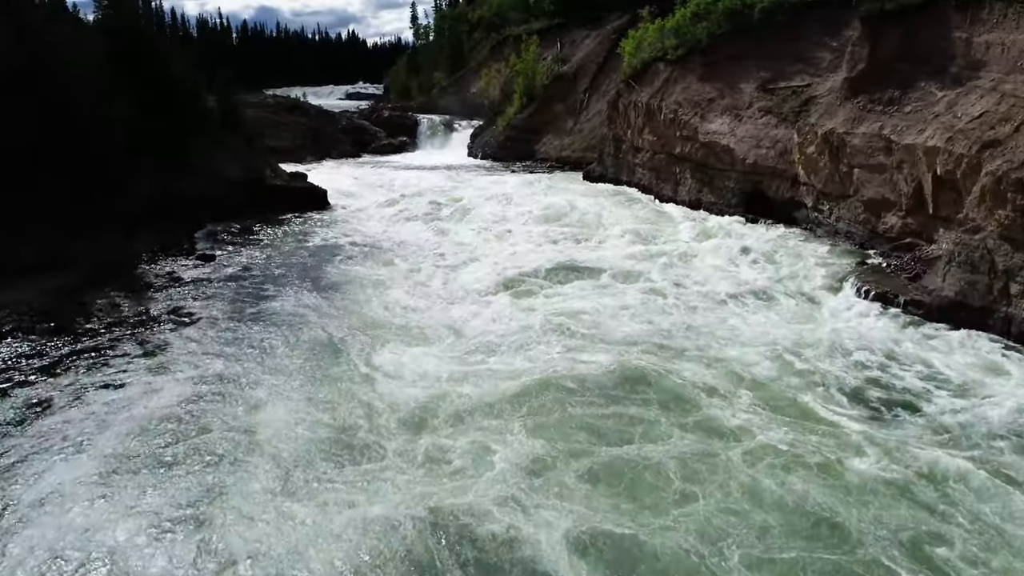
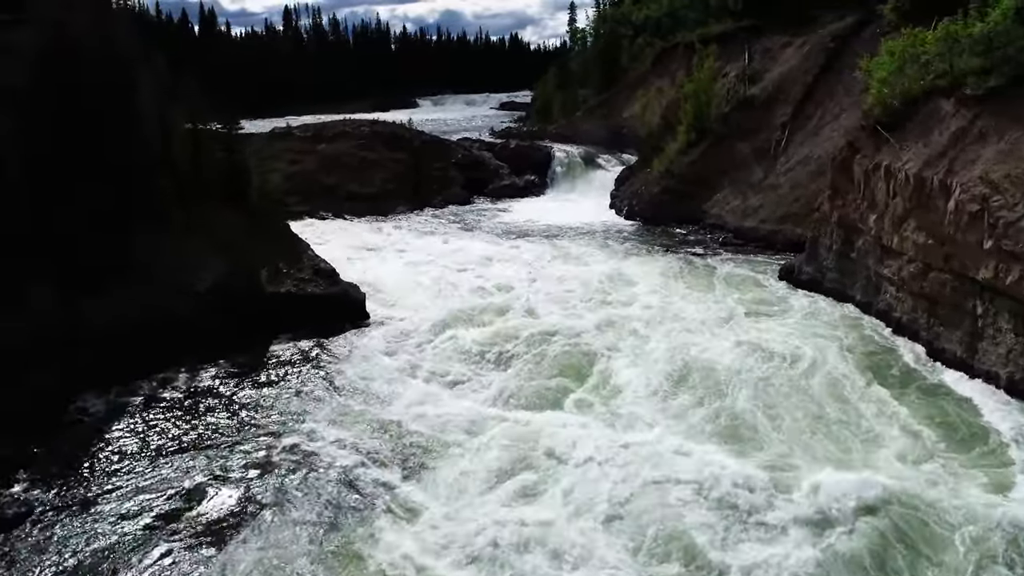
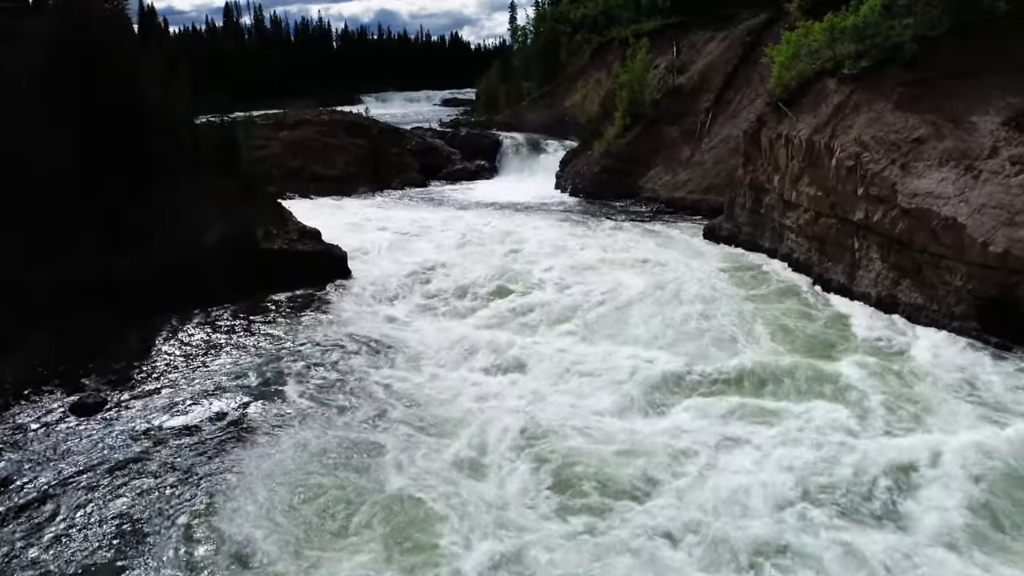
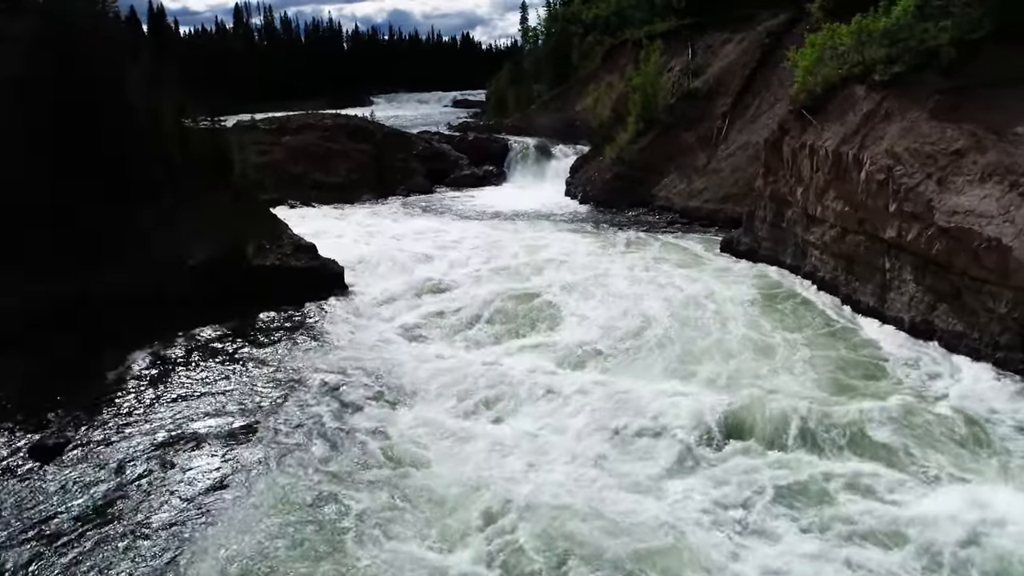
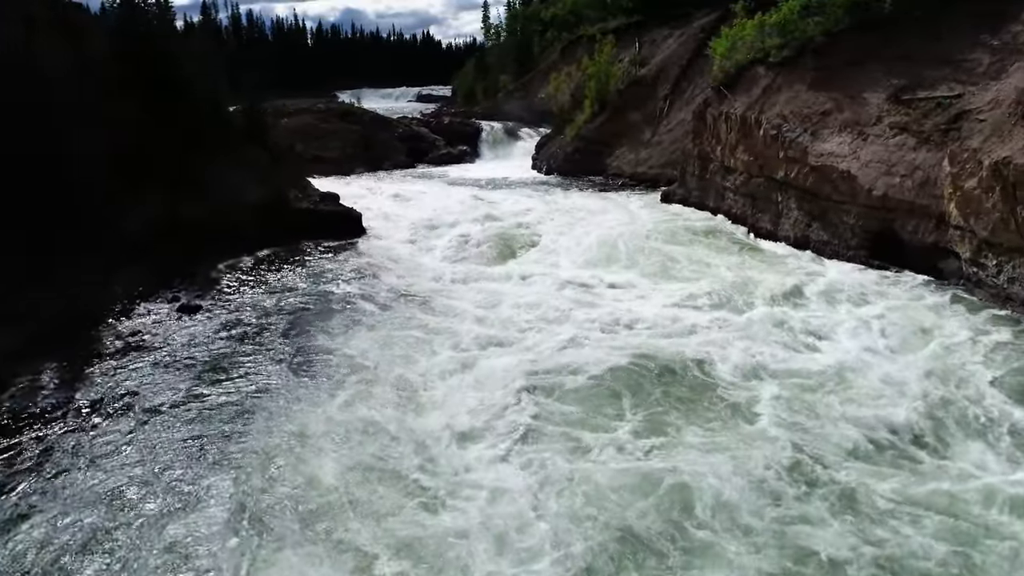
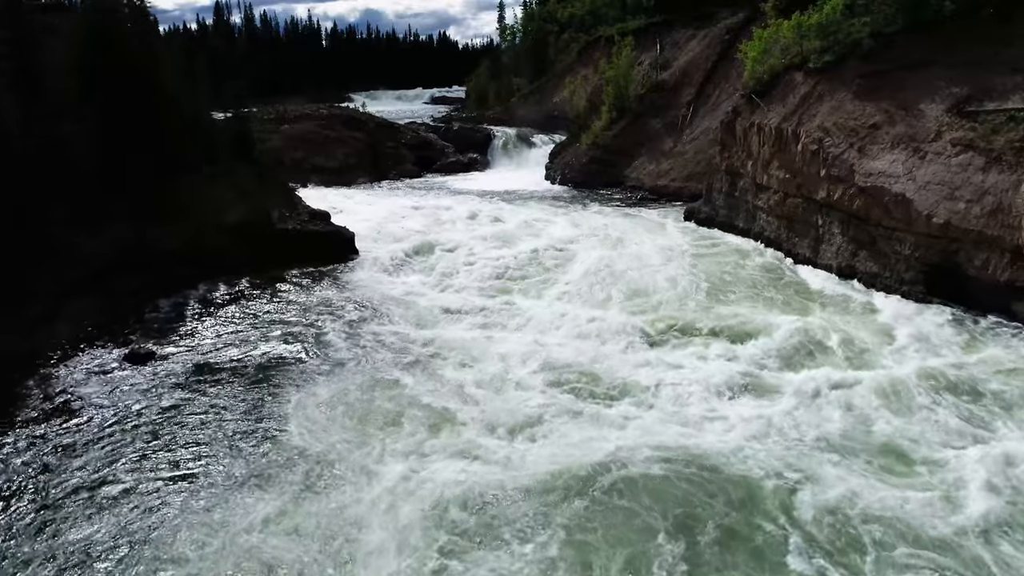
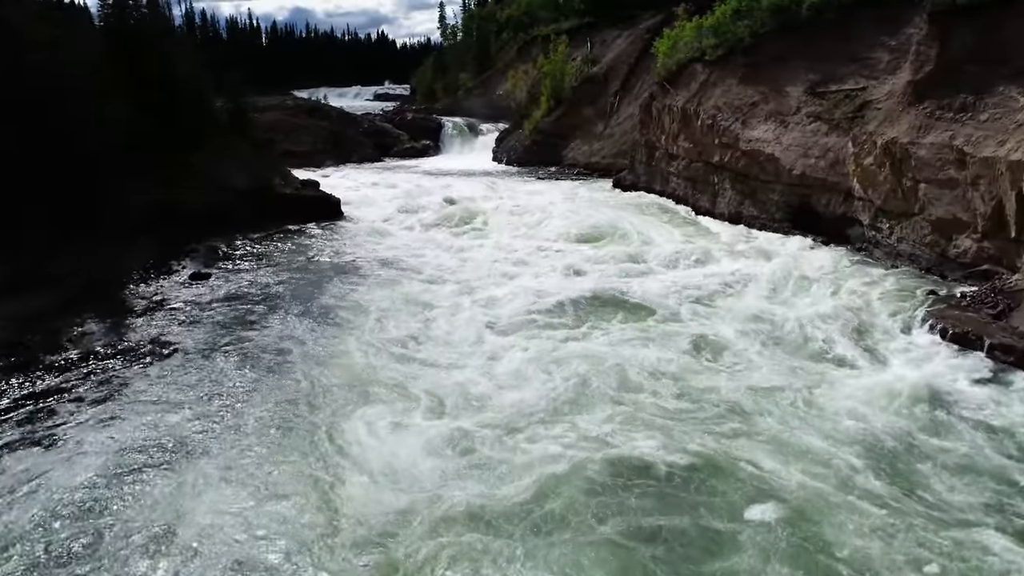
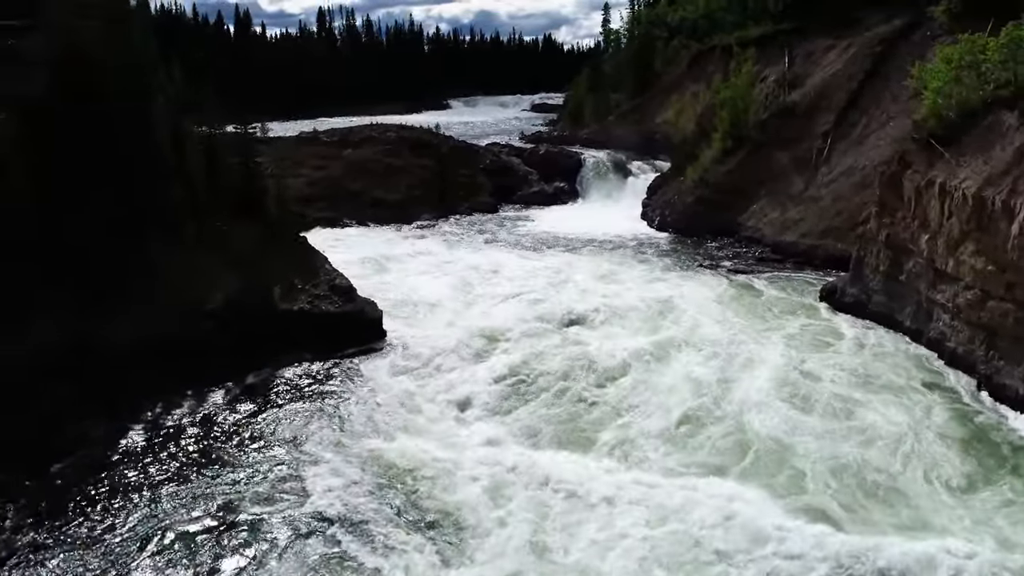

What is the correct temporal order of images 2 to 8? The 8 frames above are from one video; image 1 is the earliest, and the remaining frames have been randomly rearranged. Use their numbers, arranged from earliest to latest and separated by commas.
7, 5, 6, 3, 4, 2, 8
